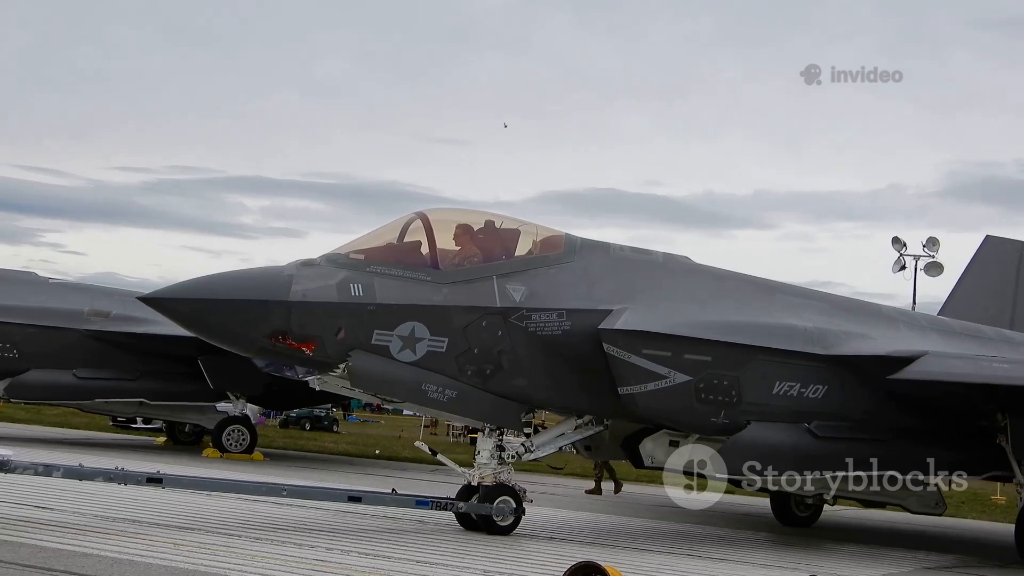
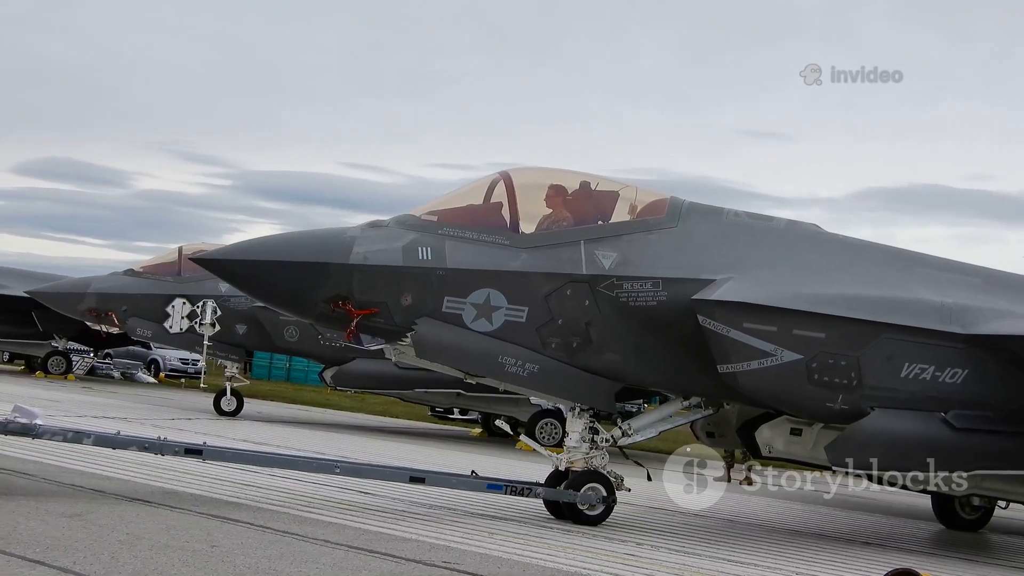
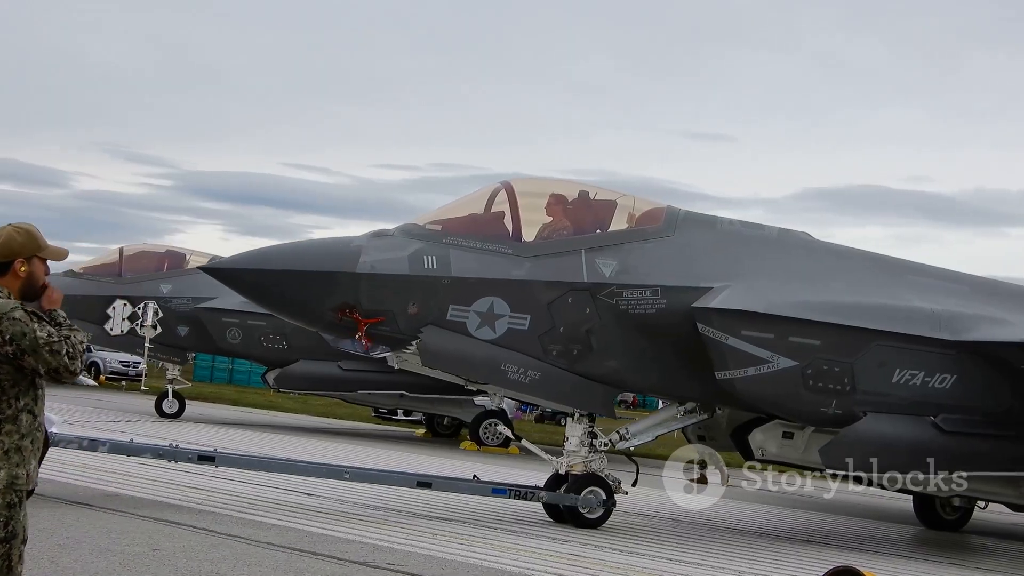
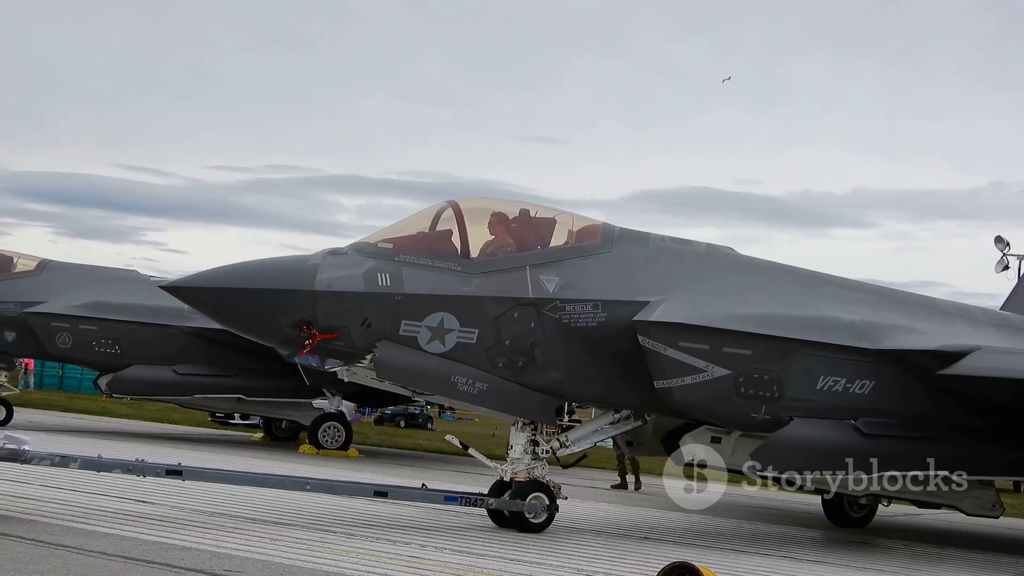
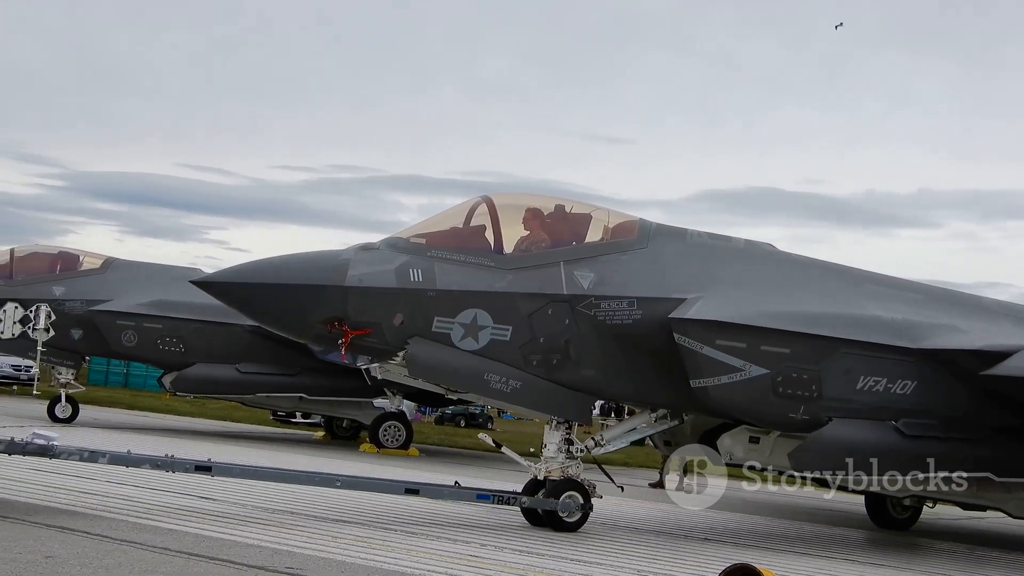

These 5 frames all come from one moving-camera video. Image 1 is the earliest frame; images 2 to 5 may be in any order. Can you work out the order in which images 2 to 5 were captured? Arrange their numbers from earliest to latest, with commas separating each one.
4, 5, 3, 2
